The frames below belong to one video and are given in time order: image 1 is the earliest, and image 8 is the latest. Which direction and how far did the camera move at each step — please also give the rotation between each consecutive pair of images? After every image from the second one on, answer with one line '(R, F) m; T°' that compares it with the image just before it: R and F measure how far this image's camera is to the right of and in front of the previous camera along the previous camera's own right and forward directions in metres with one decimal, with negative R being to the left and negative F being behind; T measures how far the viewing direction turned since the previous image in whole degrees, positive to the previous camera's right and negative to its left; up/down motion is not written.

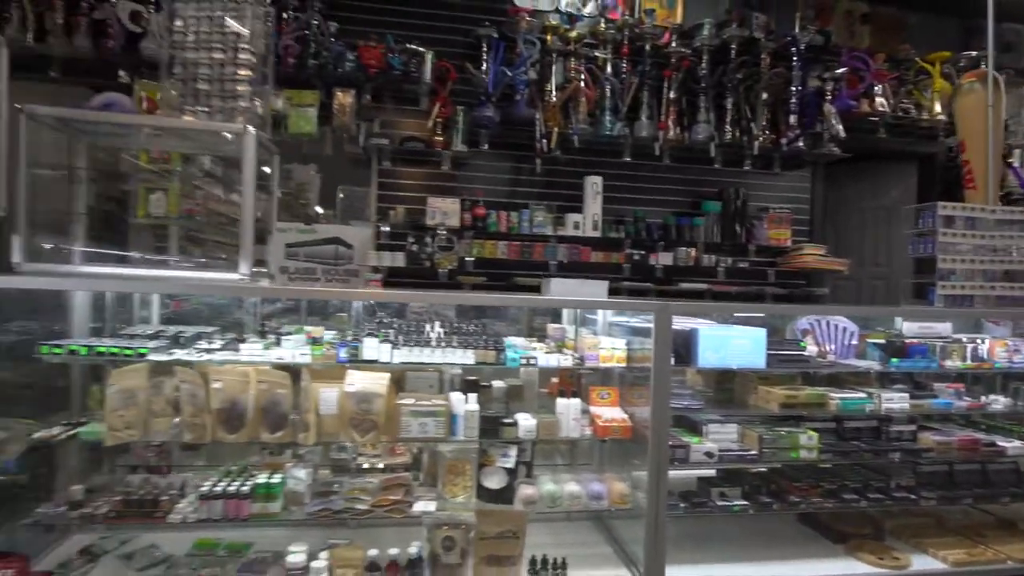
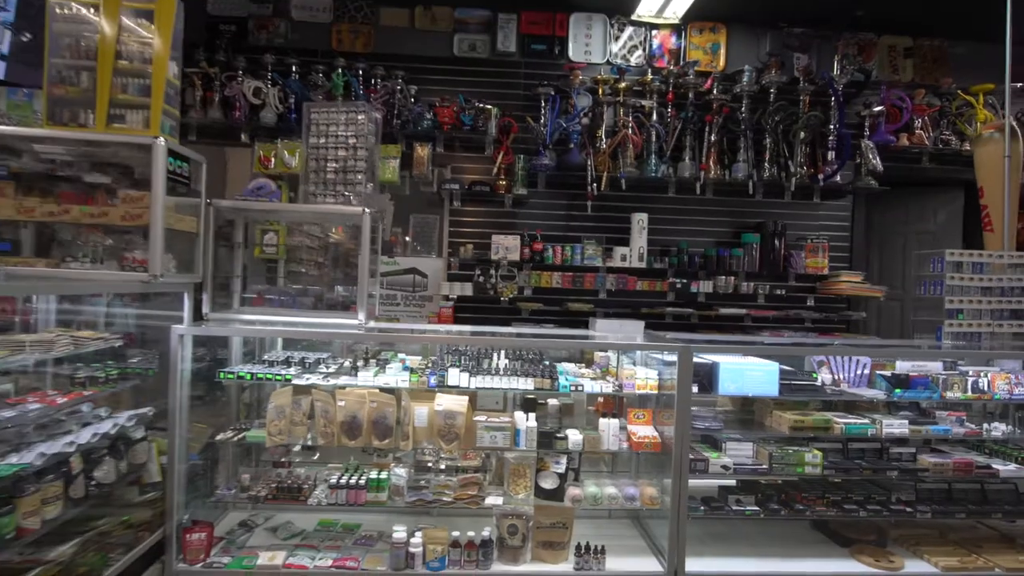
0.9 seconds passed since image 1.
(0.0, -0.5) m; -6°
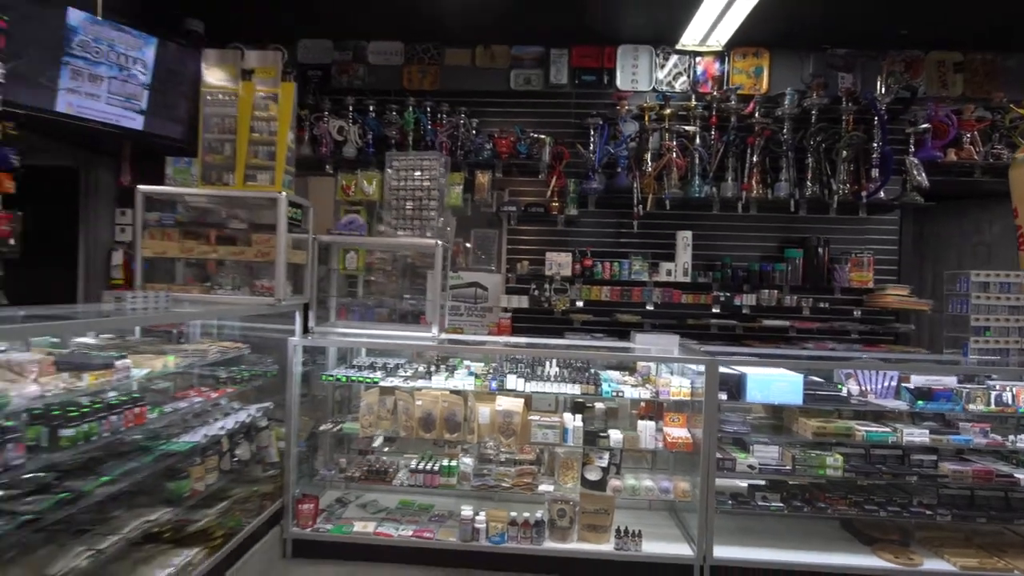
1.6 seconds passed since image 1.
(0.0, -0.4) m; -6°
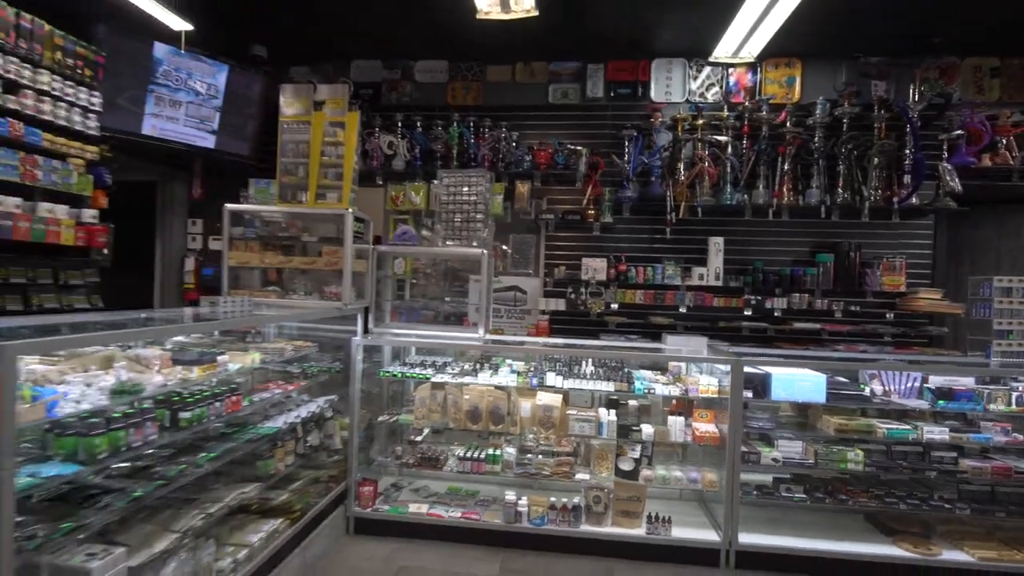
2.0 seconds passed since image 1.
(0.0, -0.3) m; -4°
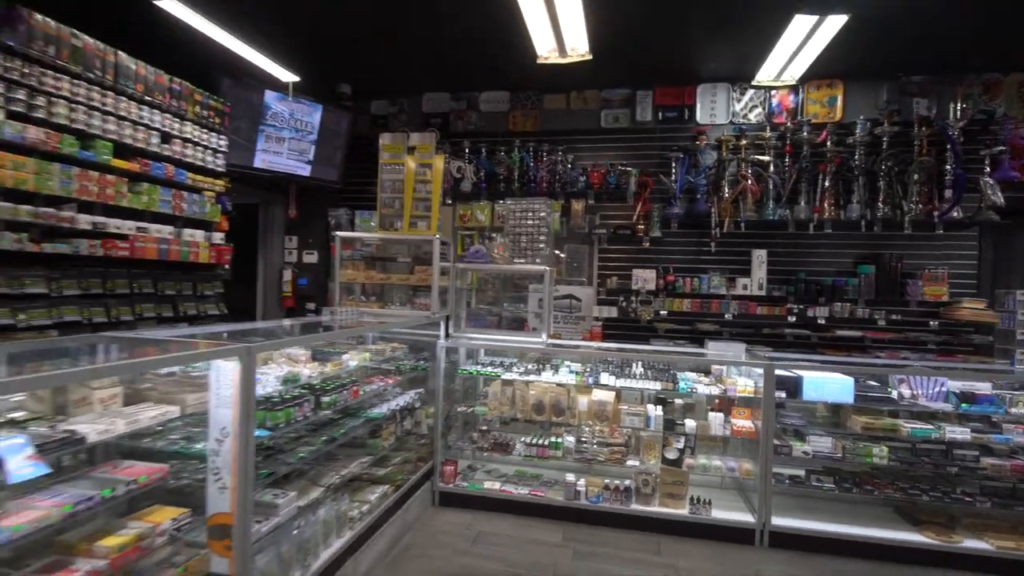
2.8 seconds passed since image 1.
(0.0, -0.5) m; -5°
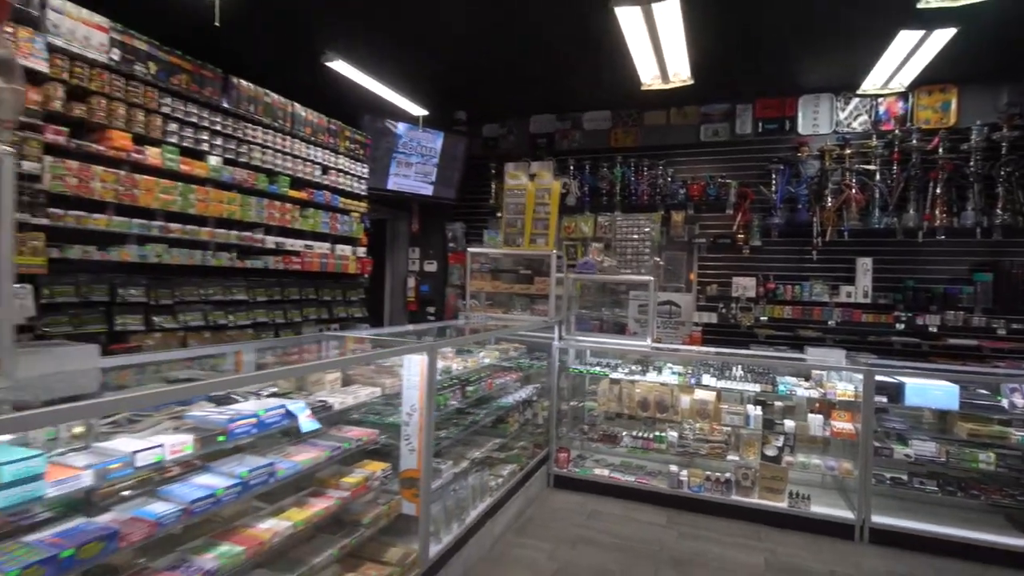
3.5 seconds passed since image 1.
(-0.1, -0.5) m; -9°
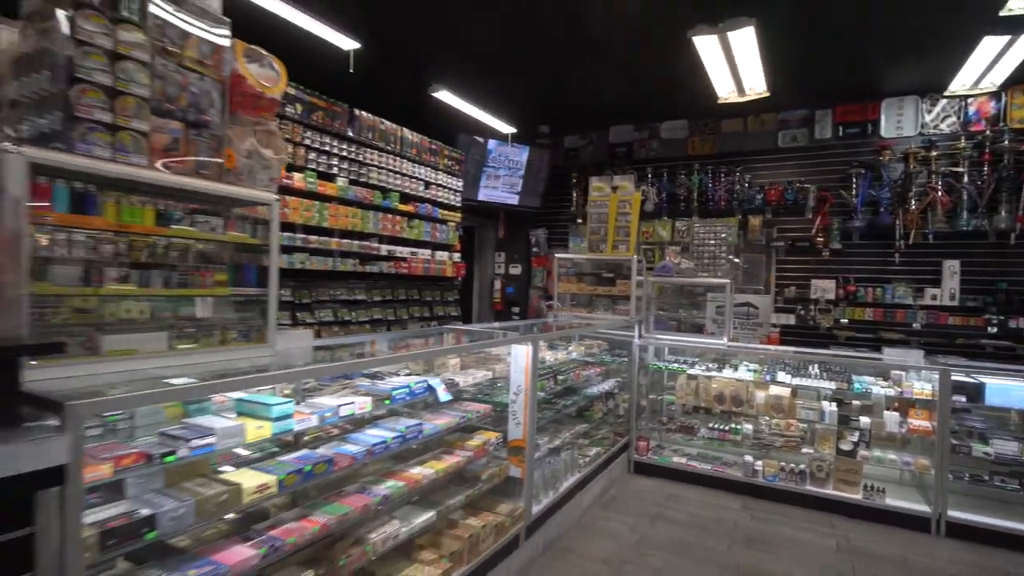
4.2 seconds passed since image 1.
(-0.1, -0.4) m; -8°
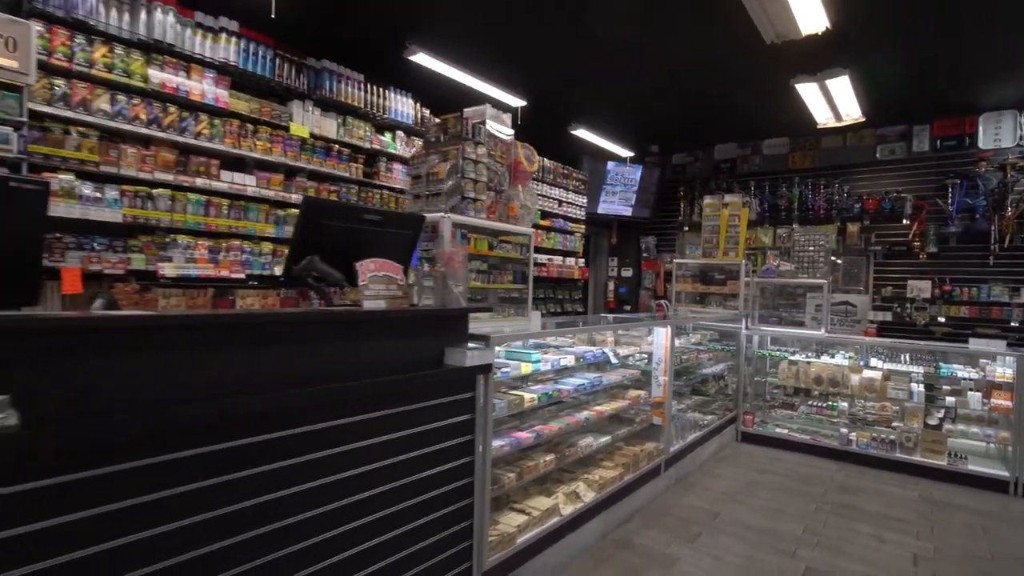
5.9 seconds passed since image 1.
(-0.4, -1.1) m; -9°
